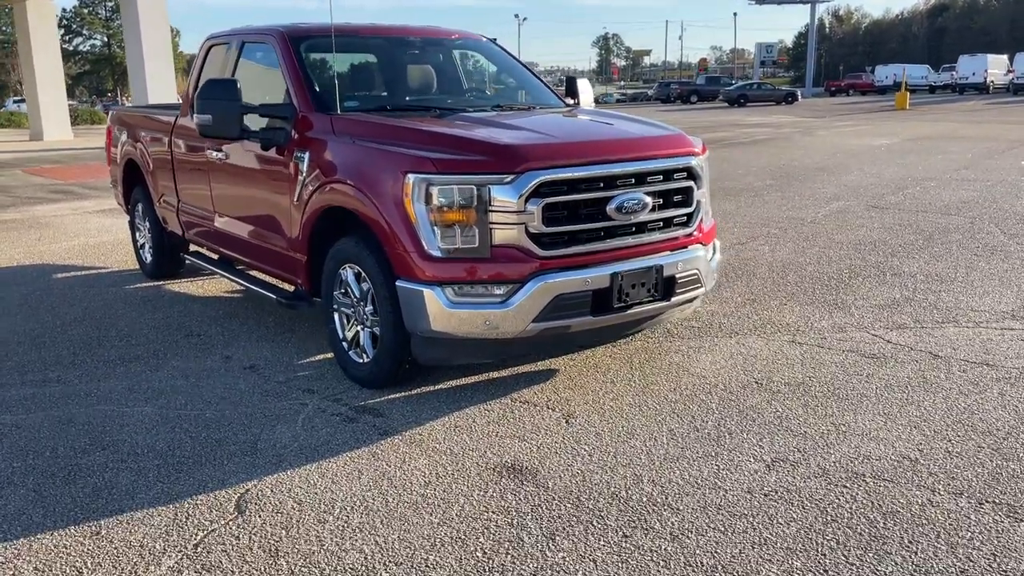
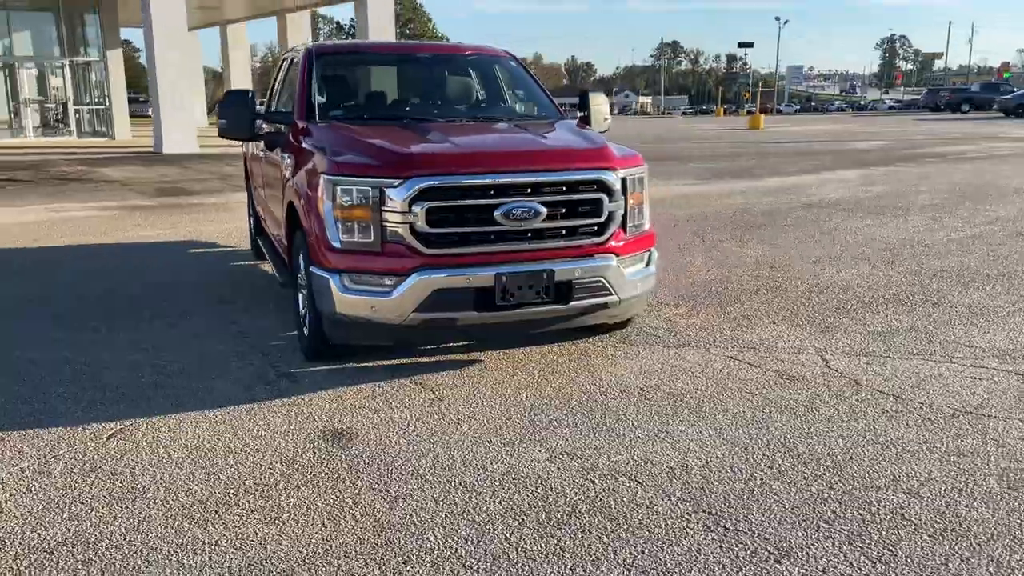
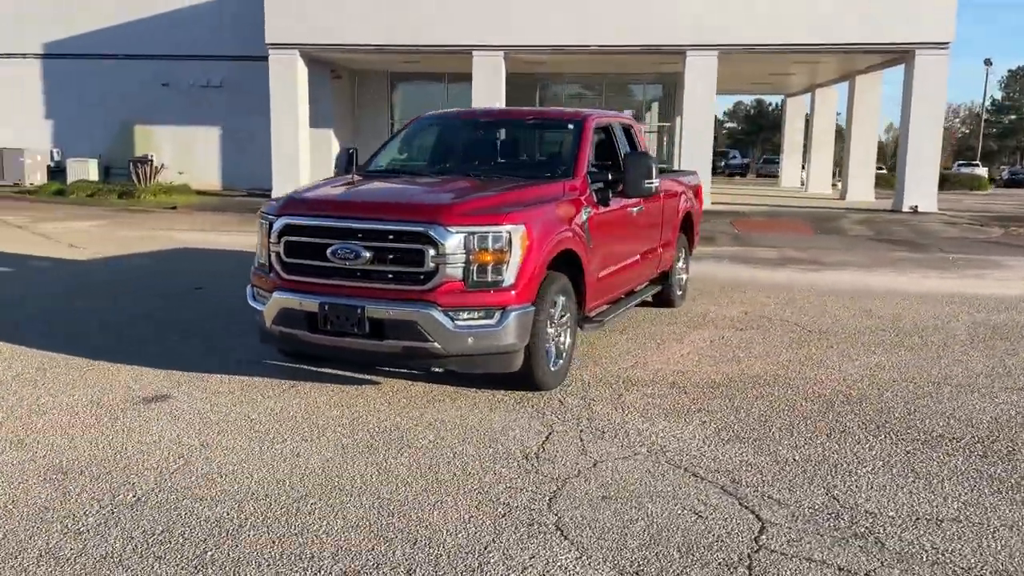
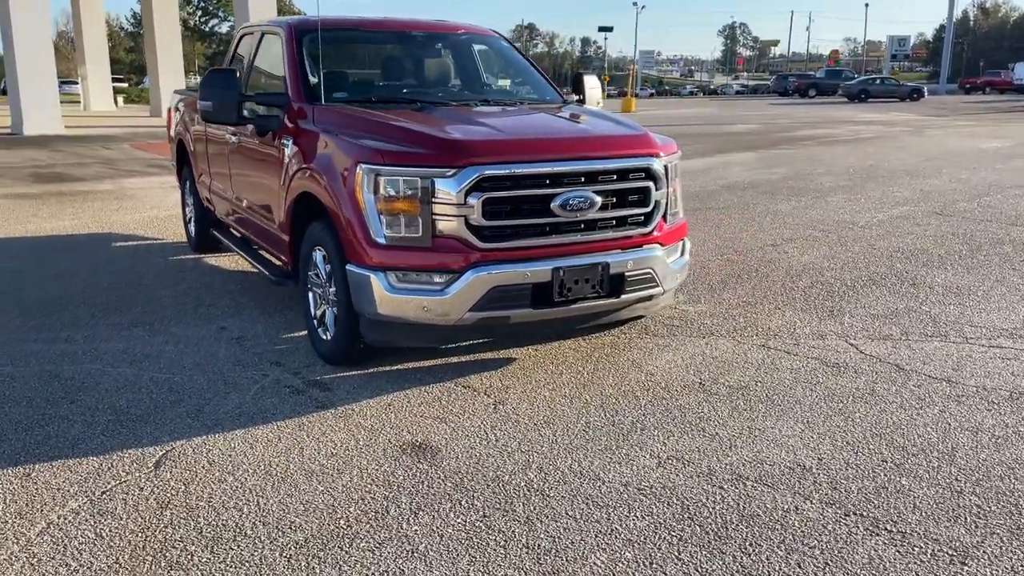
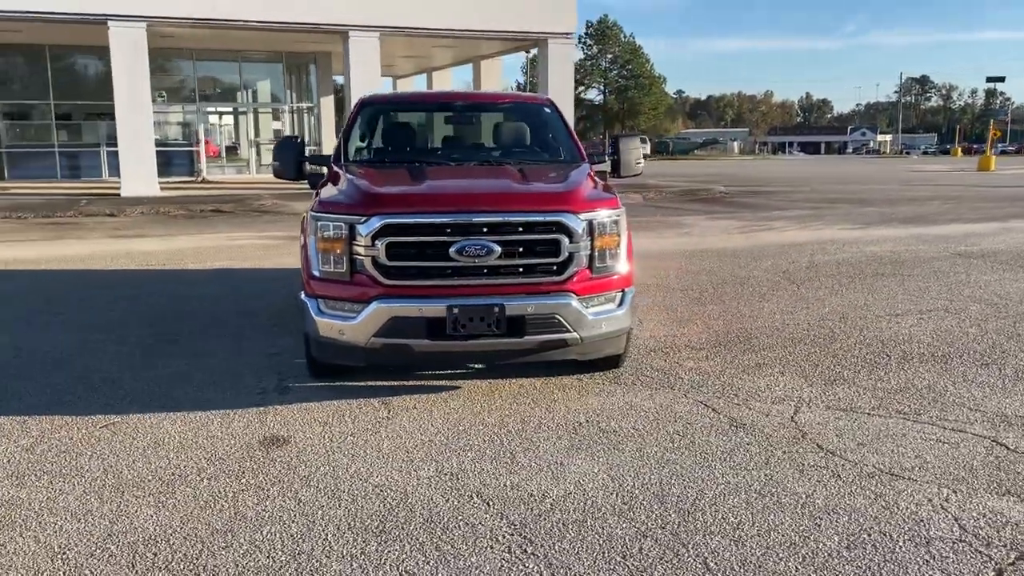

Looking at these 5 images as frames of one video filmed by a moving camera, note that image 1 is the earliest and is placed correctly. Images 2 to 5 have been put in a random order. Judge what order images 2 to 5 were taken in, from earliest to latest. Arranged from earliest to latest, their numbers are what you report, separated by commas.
4, 2, 5, 3
